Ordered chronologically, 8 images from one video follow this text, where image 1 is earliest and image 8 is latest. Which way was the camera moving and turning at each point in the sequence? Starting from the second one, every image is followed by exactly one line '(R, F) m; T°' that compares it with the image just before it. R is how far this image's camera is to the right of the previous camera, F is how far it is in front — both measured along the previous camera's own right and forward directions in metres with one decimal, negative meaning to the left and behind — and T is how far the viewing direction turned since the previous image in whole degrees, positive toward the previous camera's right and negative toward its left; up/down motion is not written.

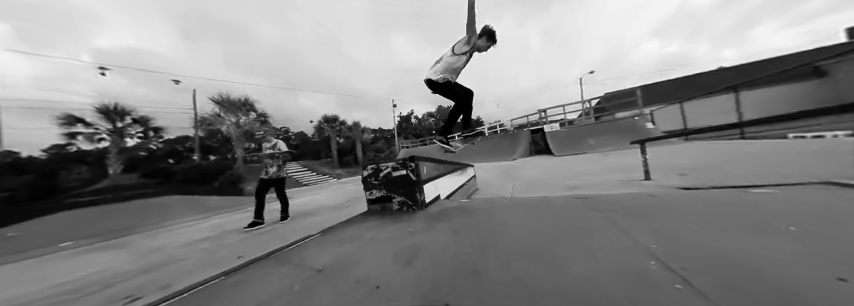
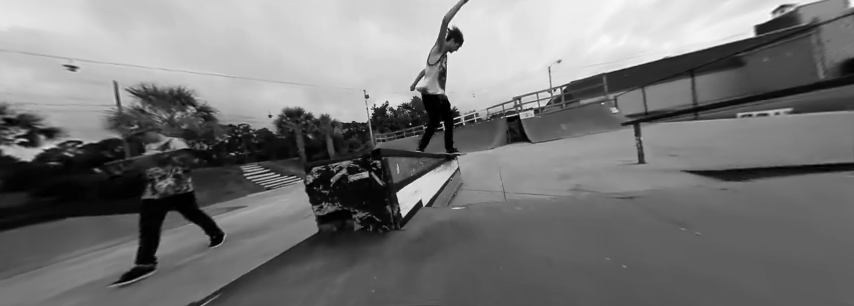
(0.0, +0.6) m; +7°
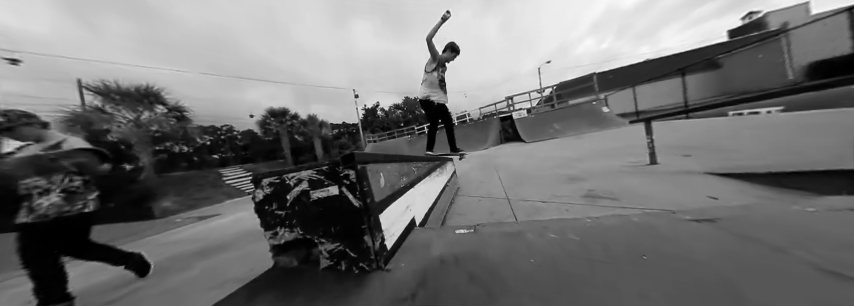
(0.0, +0.3) m; +3°
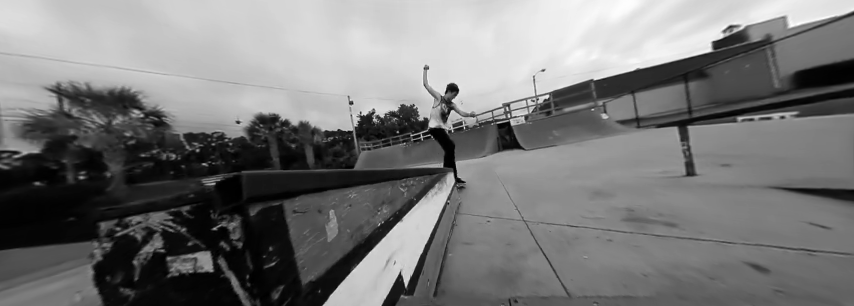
(0.0, +0.5) m; +2°
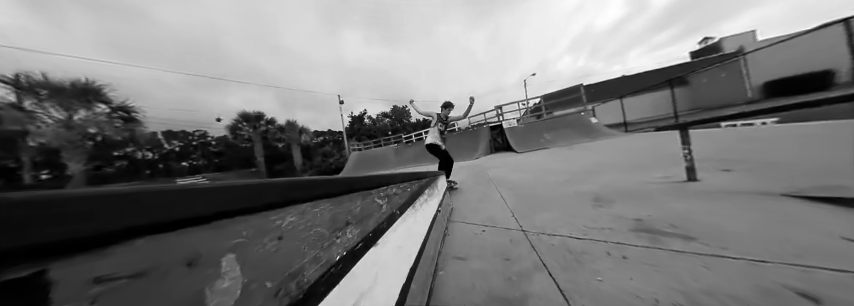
(0.0, +0.2) m; +2°
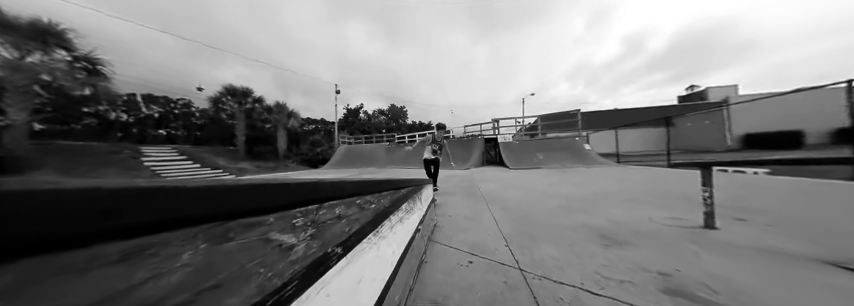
(0.0, +0.4) m; +3°
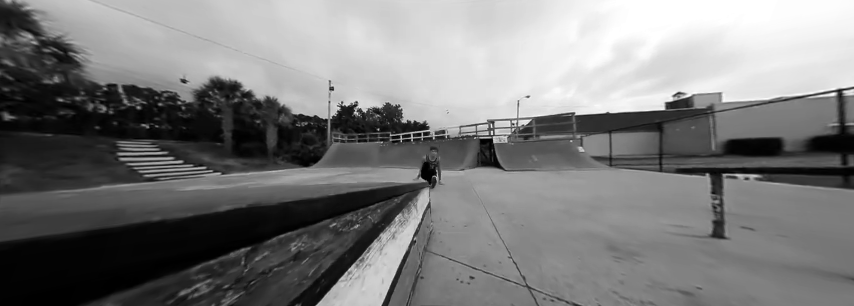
(0.0, +0.2) m; +2°
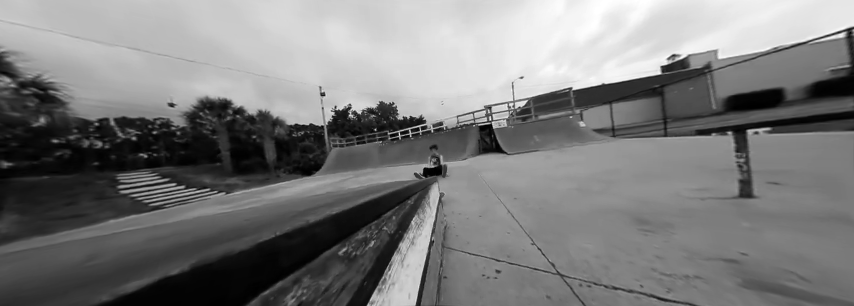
(0.0, +0.1) m; 0°
